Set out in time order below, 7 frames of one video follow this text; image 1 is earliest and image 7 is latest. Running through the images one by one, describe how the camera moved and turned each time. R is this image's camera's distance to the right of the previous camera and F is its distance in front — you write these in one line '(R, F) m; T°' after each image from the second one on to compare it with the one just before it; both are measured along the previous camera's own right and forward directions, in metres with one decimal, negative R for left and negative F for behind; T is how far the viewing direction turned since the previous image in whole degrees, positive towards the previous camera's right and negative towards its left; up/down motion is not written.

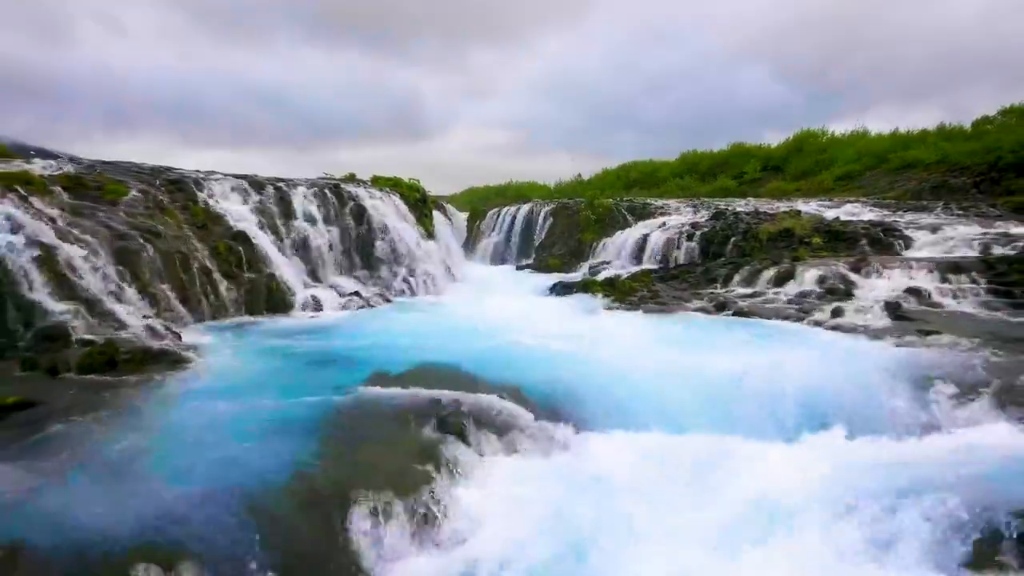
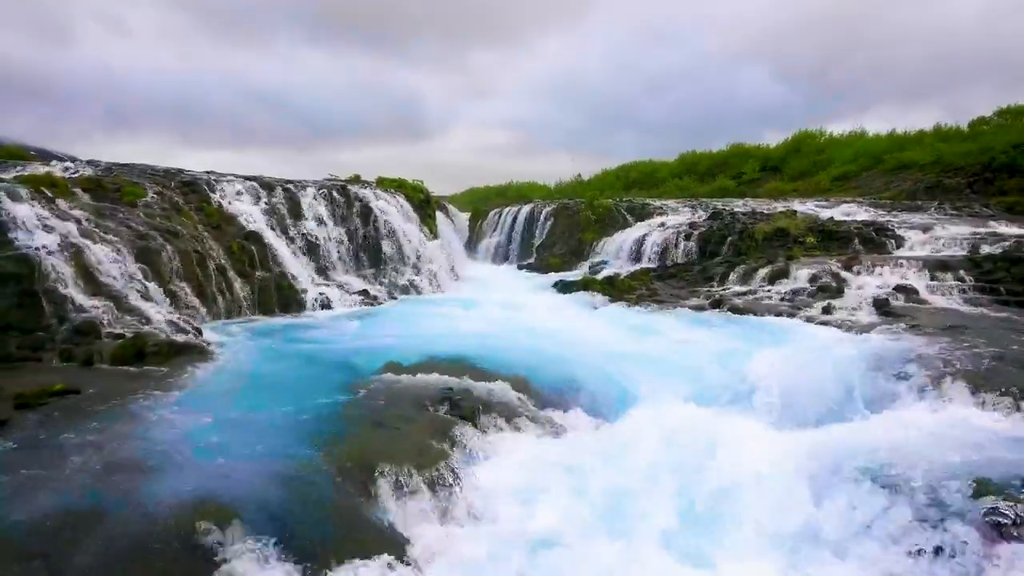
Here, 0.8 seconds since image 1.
(-0.1, -0.5) m; 0°
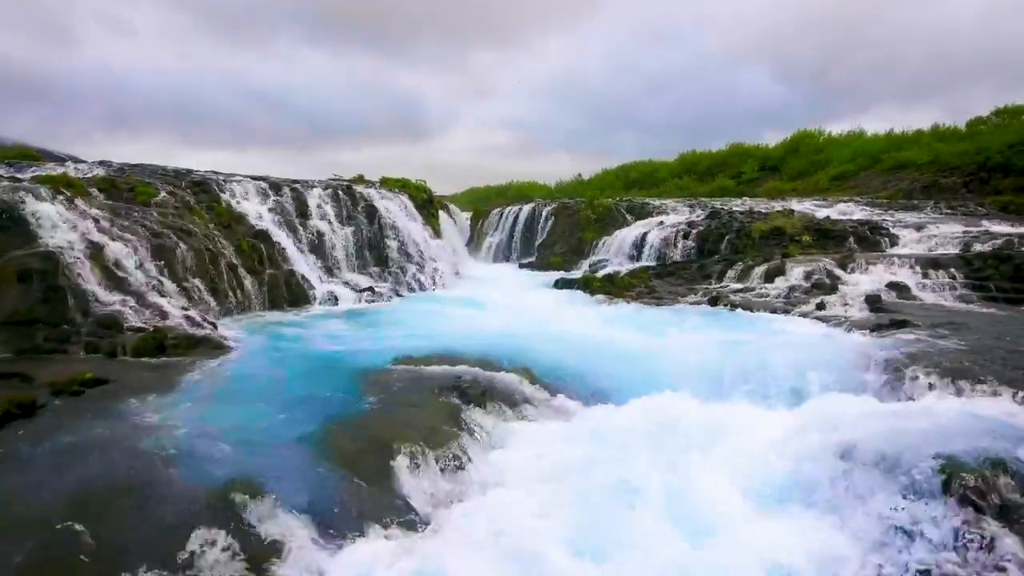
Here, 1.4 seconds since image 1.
(-0.1, -0.4) m; 0°
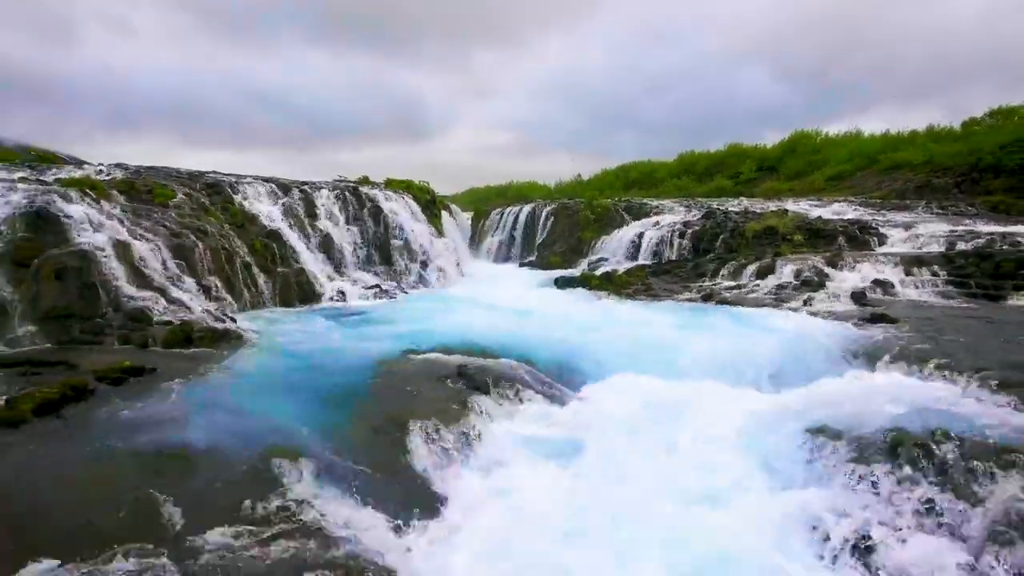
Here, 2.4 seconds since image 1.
(0.0, -0.7) m; 0°
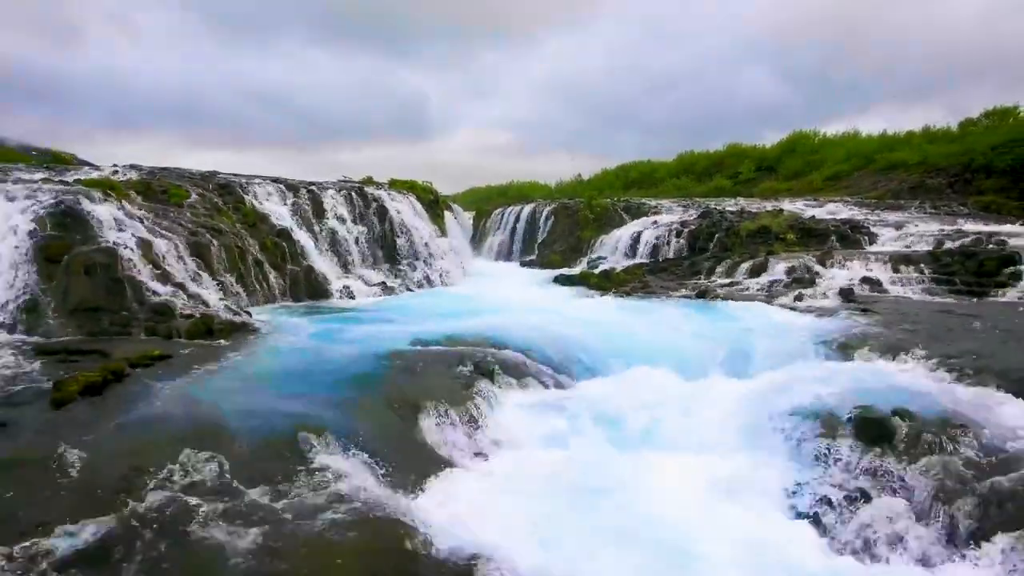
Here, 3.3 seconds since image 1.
(0.0, -0.6) m; 0°
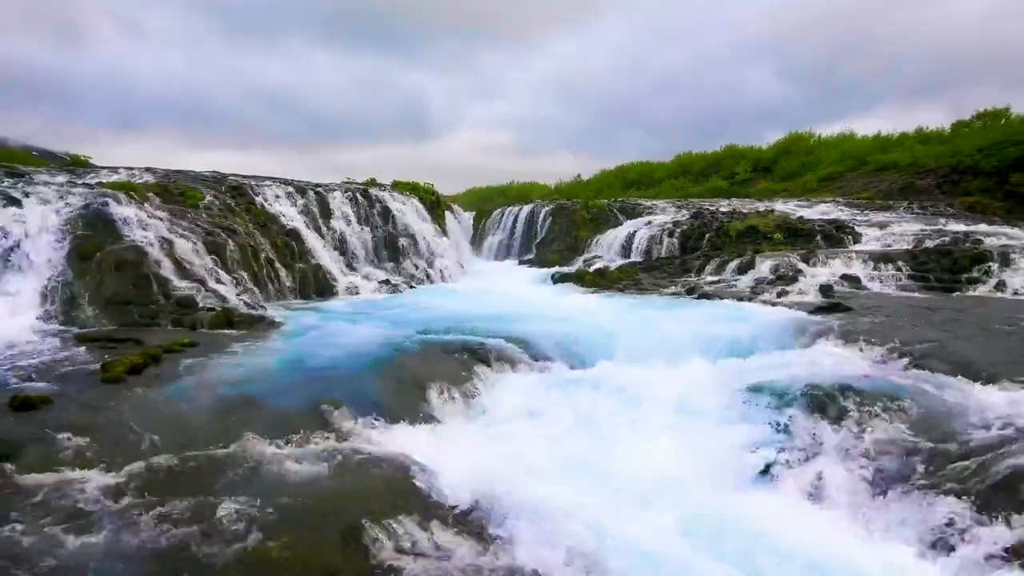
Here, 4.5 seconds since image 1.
(+0.1, -0.9) m; 0°
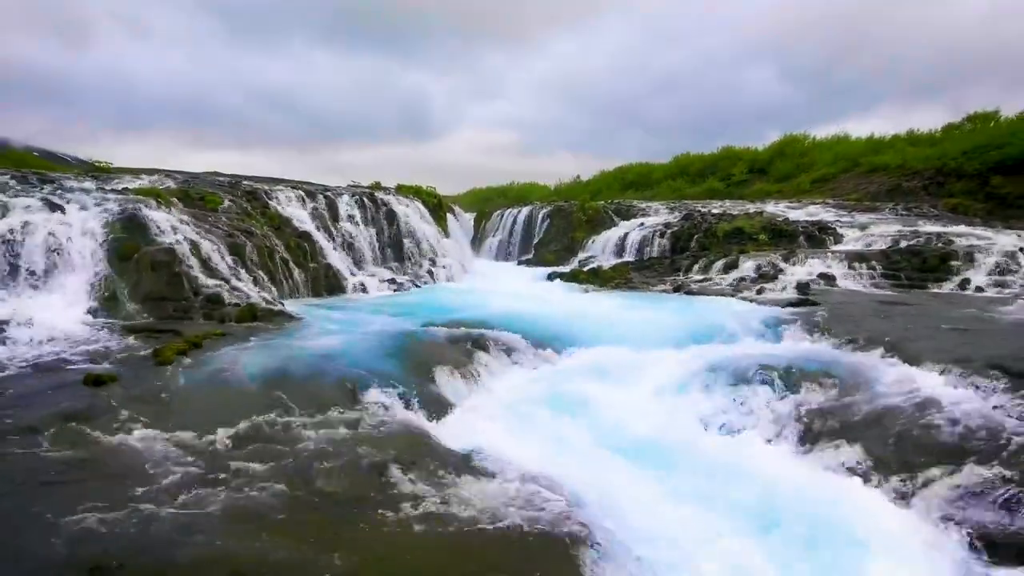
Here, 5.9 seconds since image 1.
(+0.1, -1.2) m; 0°
